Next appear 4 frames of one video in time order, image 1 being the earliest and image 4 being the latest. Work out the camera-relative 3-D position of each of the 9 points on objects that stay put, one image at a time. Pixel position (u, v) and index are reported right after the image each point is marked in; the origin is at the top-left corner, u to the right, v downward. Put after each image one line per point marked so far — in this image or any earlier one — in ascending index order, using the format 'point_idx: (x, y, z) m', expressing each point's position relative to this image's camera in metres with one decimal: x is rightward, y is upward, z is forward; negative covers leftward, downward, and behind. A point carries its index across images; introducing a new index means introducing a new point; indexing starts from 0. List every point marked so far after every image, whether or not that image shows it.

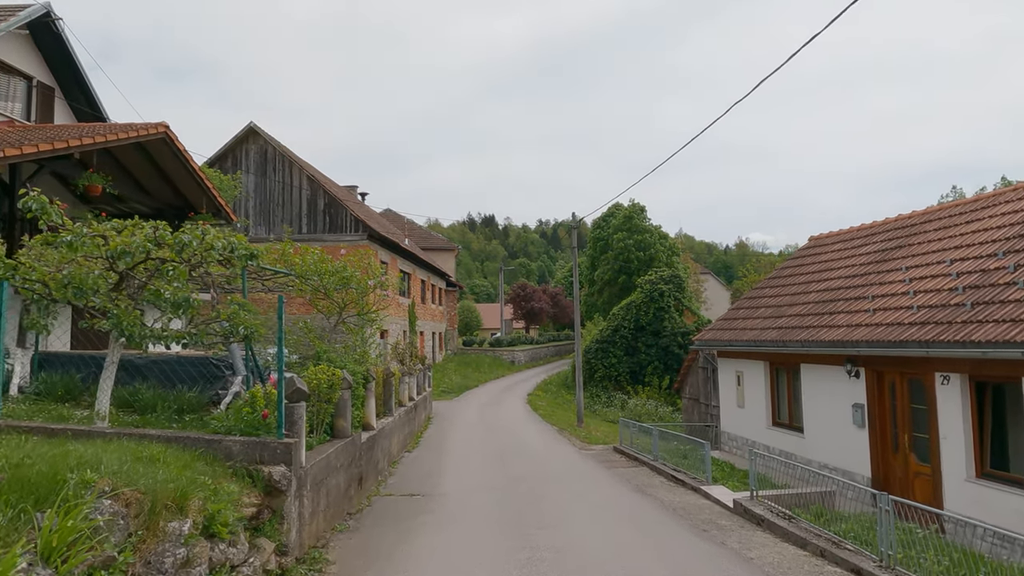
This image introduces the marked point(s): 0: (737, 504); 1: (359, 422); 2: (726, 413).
0: (+2.8, -2.7, +8.3) m
1: (-2.0, -1.8, +8.8) m
2: (+4.4, -2.6, +13.9) m
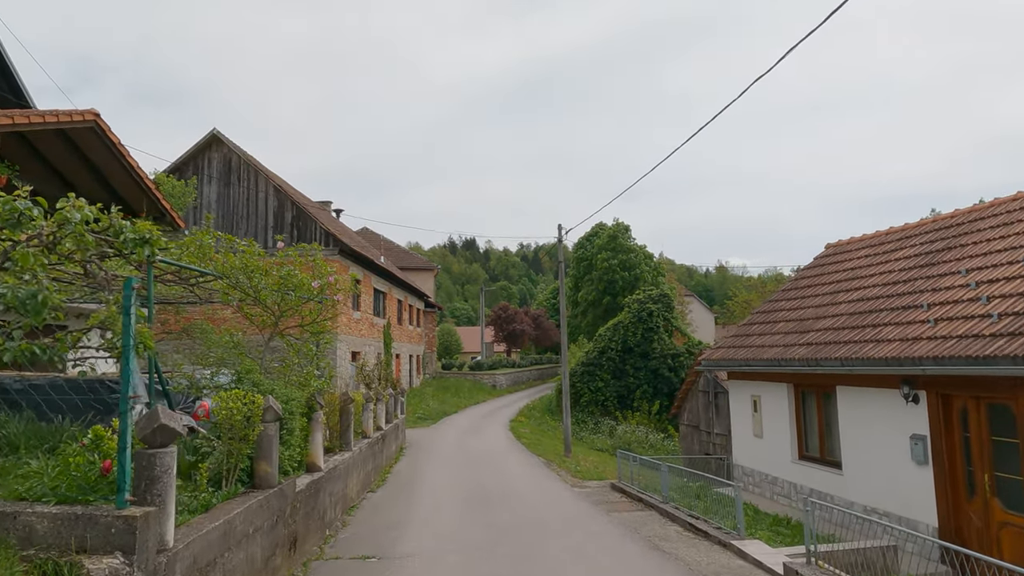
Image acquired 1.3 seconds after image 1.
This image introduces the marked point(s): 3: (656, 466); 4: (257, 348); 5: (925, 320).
0: (+2.6, -2.7, +6.4) m
1: (-2.2, -1.8, +6.9) m
2: (+4.1, -2.8, +12.1) m
3: (+2.4, -3.0, +11.1) m
4: (-2.9, -0.7, +7.5) m
5: (+5.0, -0.4, +8.1) m
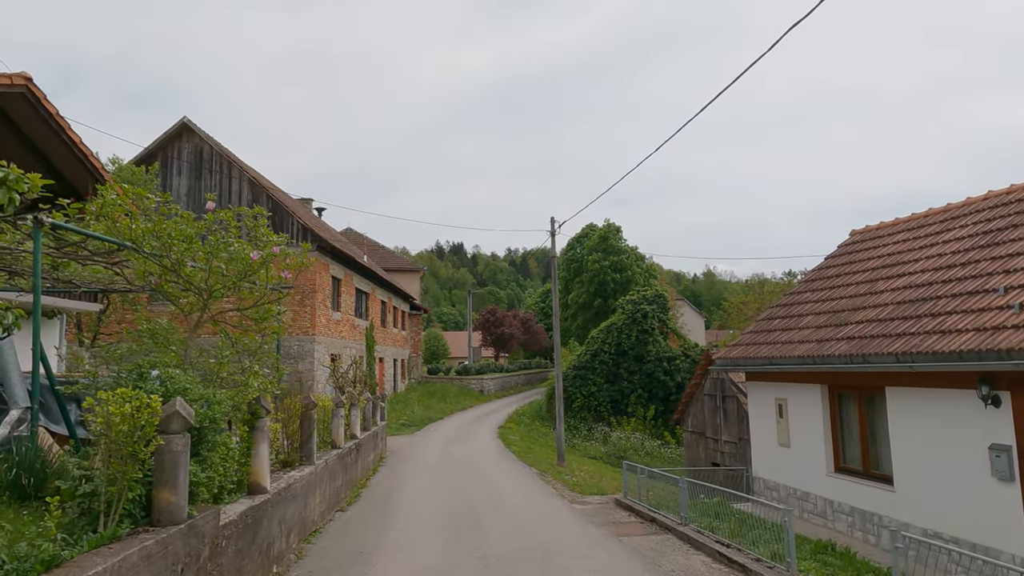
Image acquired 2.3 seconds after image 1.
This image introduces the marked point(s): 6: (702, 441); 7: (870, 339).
0: (+2.6, -2.5, +5.0) m
1: (-2.3, -1.6, +5.3) m
2: (+4.0, -2.6, +10.6) m
3: (+2.3, -2.8, +9.7) m
4: (-2.9, -0.5, +6.0) m
5: (+5.0, -0.2, +6.8) m
6: (+4.8, -3.8, +16.8) m
7: (+4.4, -0.6, +8.2) m
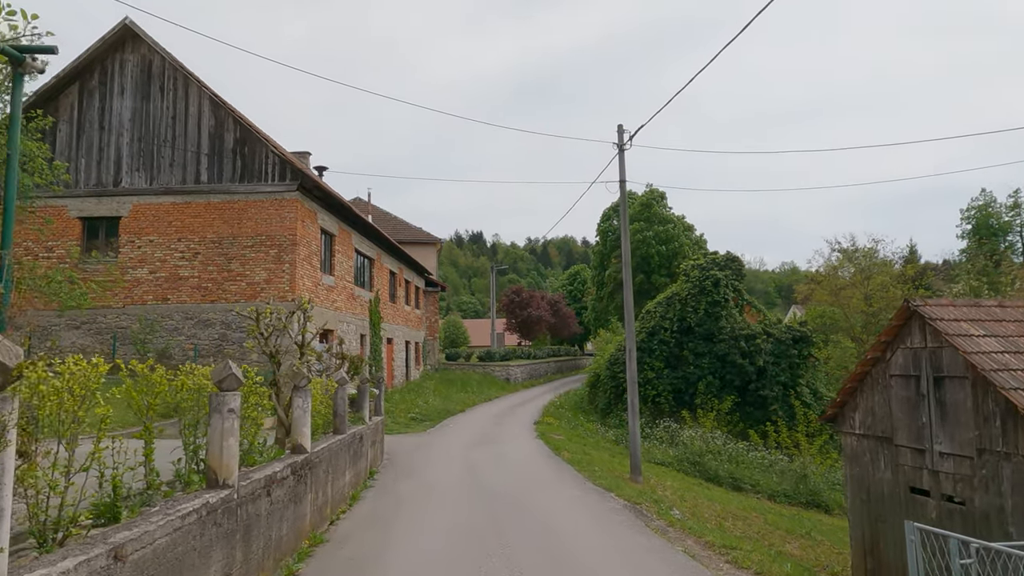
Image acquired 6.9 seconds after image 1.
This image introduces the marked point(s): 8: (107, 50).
0: (+3.3, -1.3, -1.4) m
1: (-1.6, -0.4, -0.9) m
2: (+4.8, -1.4, +4.2) m
3: (+3.1, -1.6, +3.3) m
4: (-2.2, +0.7, -0.2) m
5: (+5.7, +1.0, +0.3) m
6: (+5.8, -2.5, +10.4) m
7: (+5.1, +0.6, +1.7) m
8: (-12.2, +7.1, +19.9) m
